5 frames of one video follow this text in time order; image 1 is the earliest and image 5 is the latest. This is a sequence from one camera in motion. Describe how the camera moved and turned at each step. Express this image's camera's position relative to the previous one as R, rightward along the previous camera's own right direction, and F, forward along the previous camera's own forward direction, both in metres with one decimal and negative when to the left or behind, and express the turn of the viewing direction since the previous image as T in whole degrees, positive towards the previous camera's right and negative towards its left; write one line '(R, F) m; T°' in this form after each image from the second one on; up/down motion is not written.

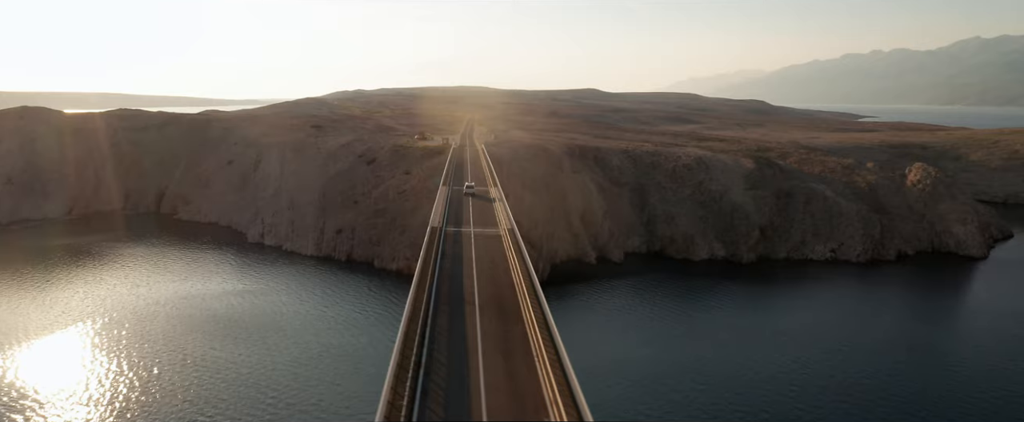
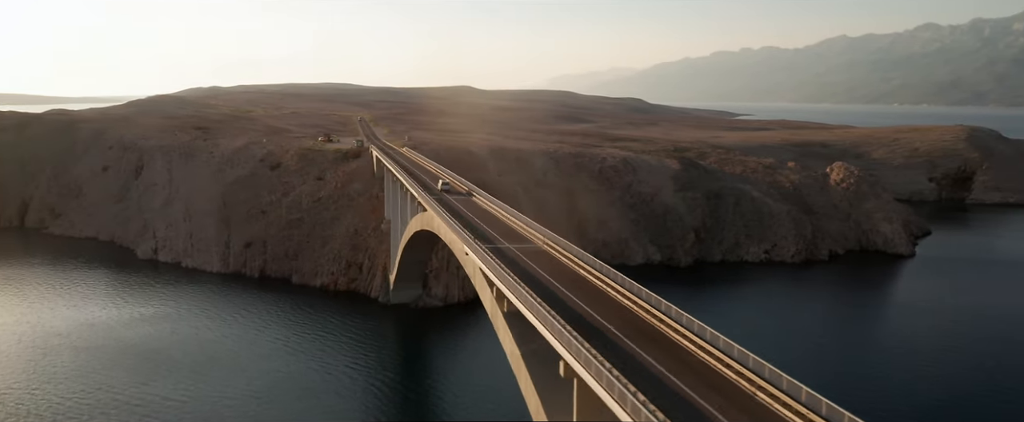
(-3.4, +3.5) m; +9°
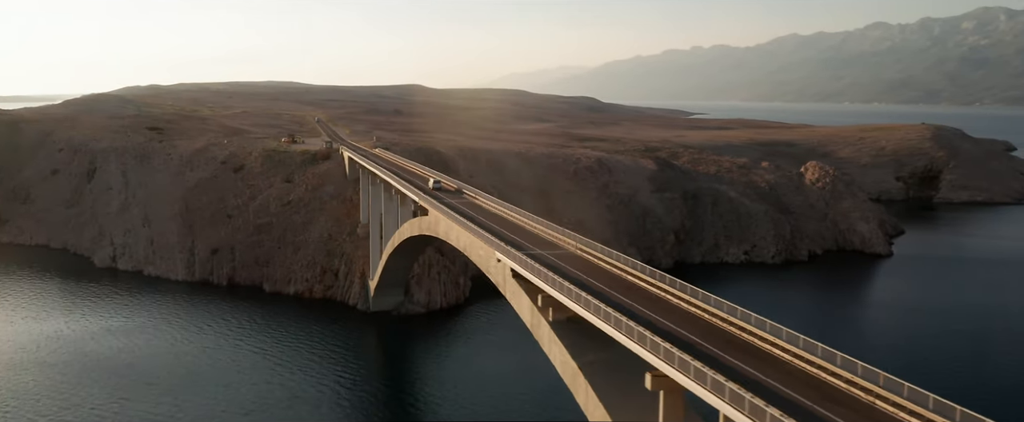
(-1.9, +1.3) m; +3°
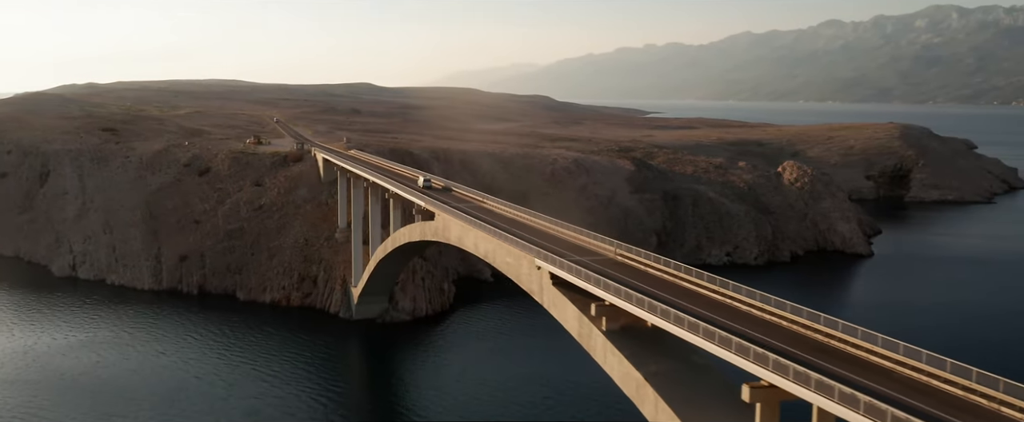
(-1.9, +1.2) m; +3°
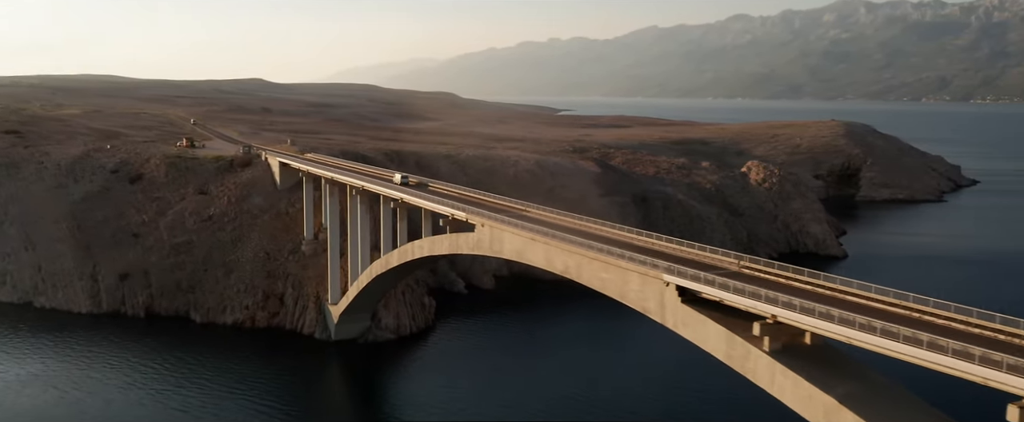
(-4.5, +2.8) m; +7°
